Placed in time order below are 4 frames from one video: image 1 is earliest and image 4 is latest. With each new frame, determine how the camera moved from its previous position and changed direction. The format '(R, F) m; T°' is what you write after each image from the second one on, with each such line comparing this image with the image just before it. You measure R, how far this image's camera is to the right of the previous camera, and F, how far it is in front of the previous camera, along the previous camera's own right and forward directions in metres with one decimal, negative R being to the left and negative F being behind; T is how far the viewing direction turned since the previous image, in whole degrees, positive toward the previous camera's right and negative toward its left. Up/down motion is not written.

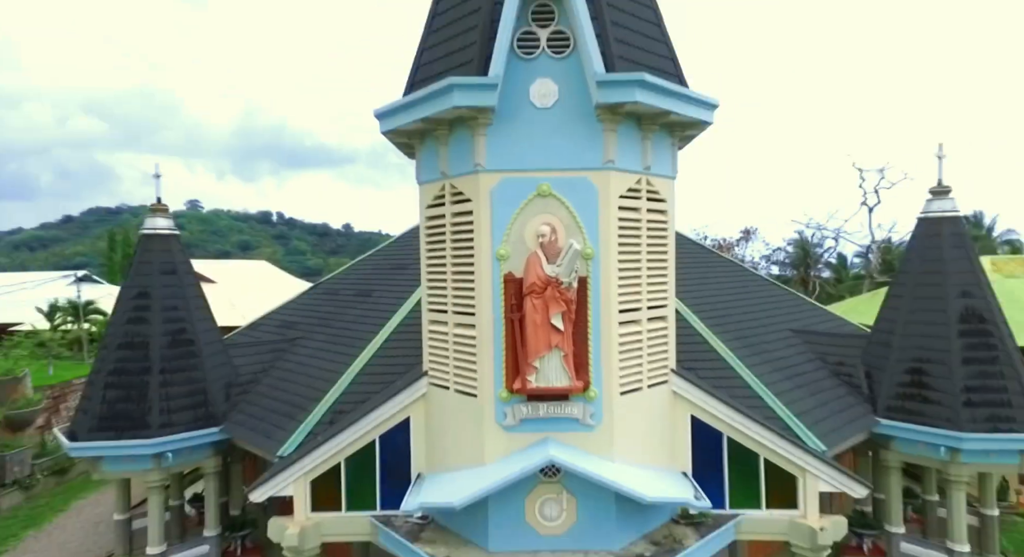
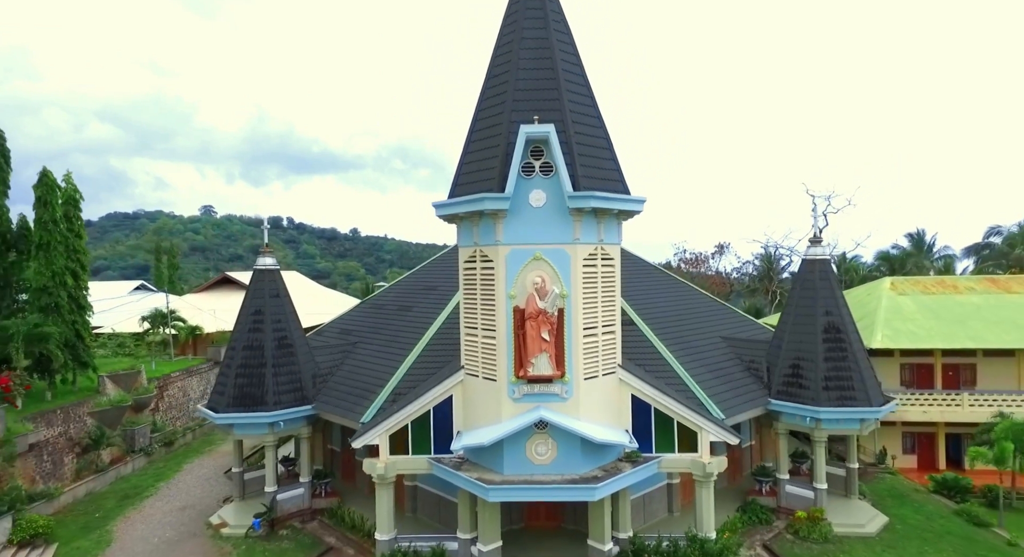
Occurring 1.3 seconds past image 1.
(+0.1, -5.6) m; -1°
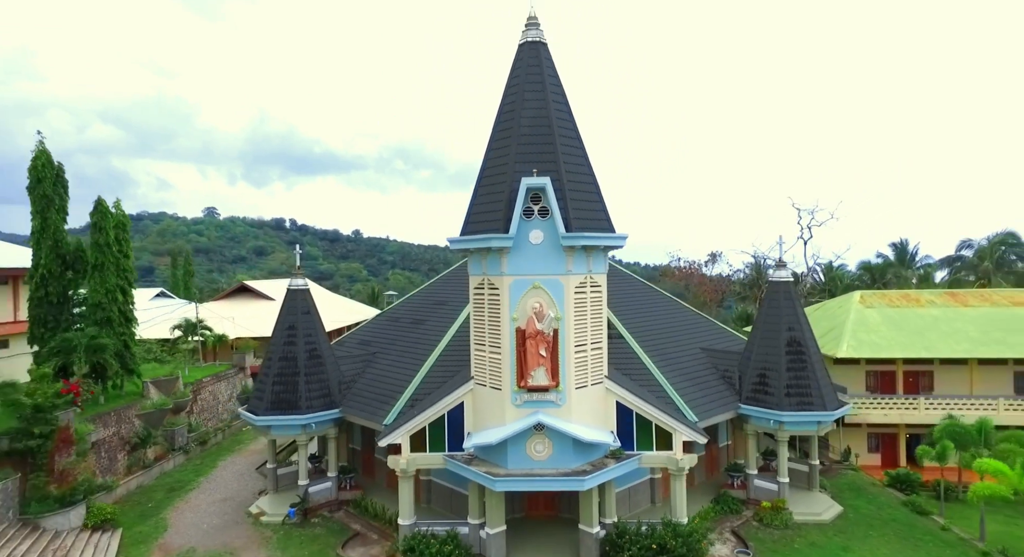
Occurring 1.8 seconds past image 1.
(0.0, -2.6) m; 0°
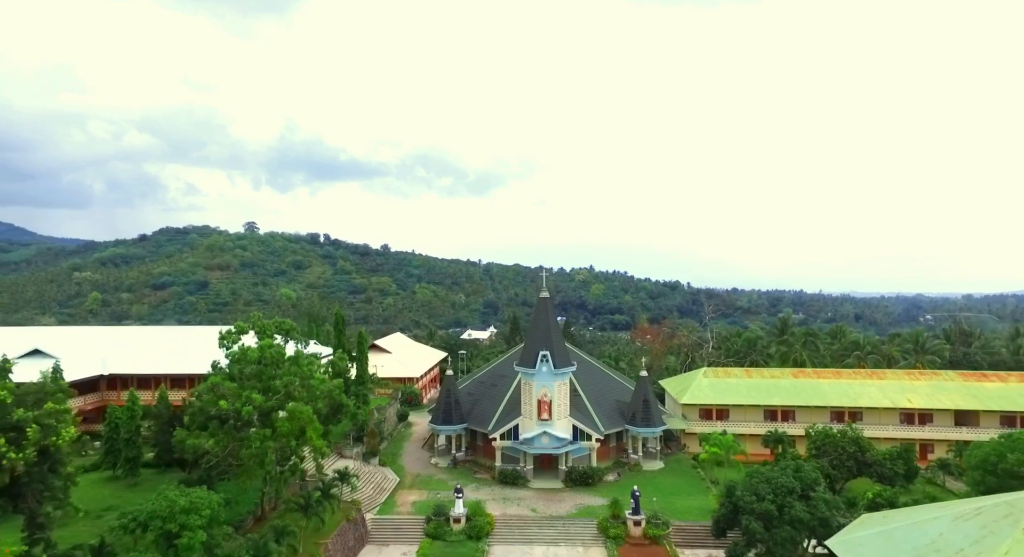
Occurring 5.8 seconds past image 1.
(-0.7, -32.0) m; -1°
